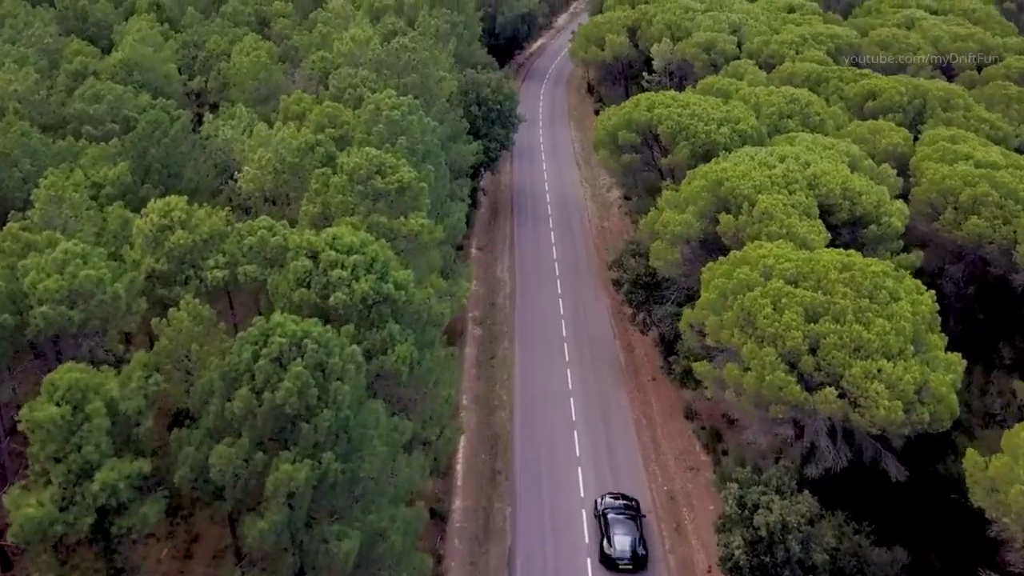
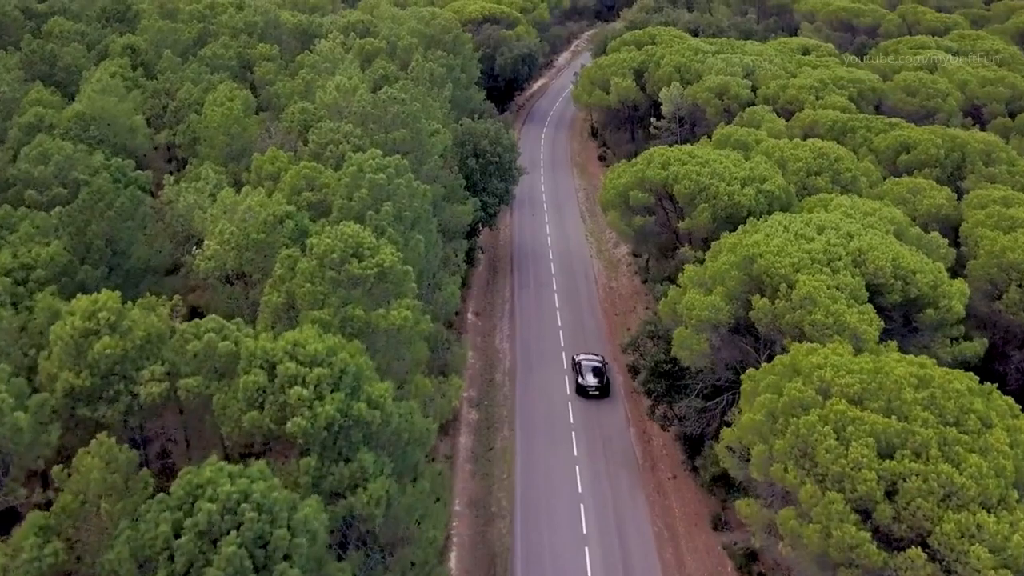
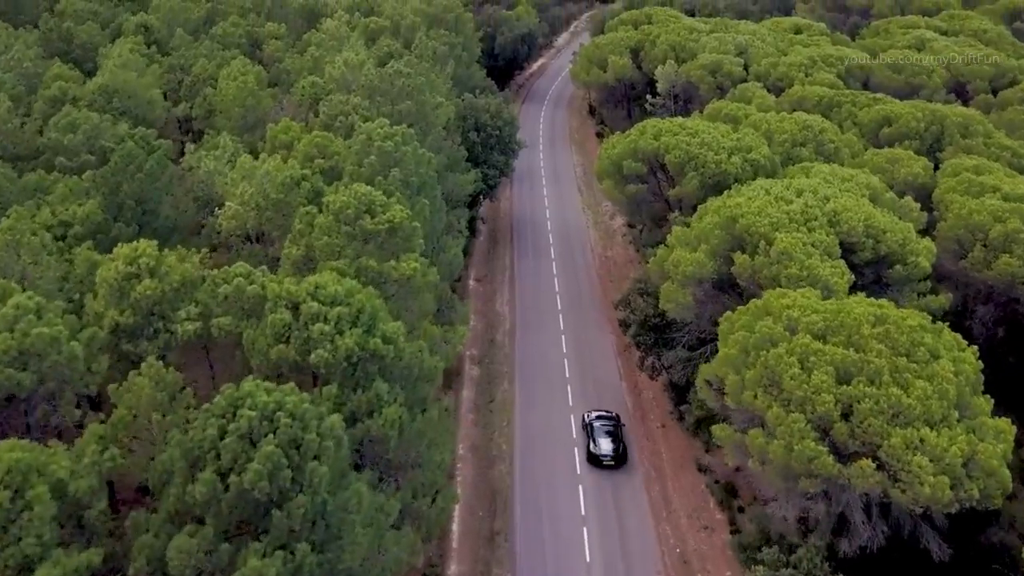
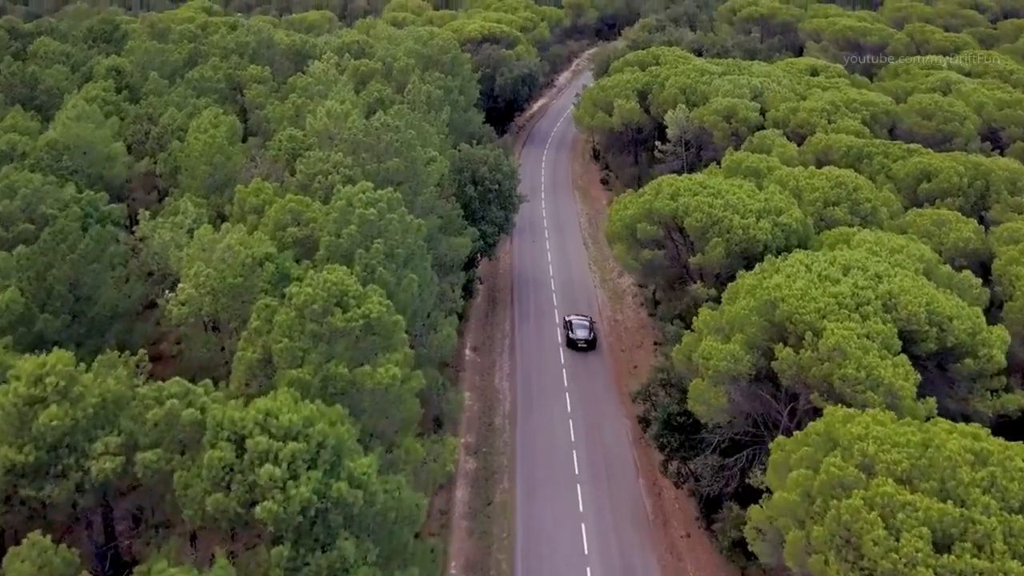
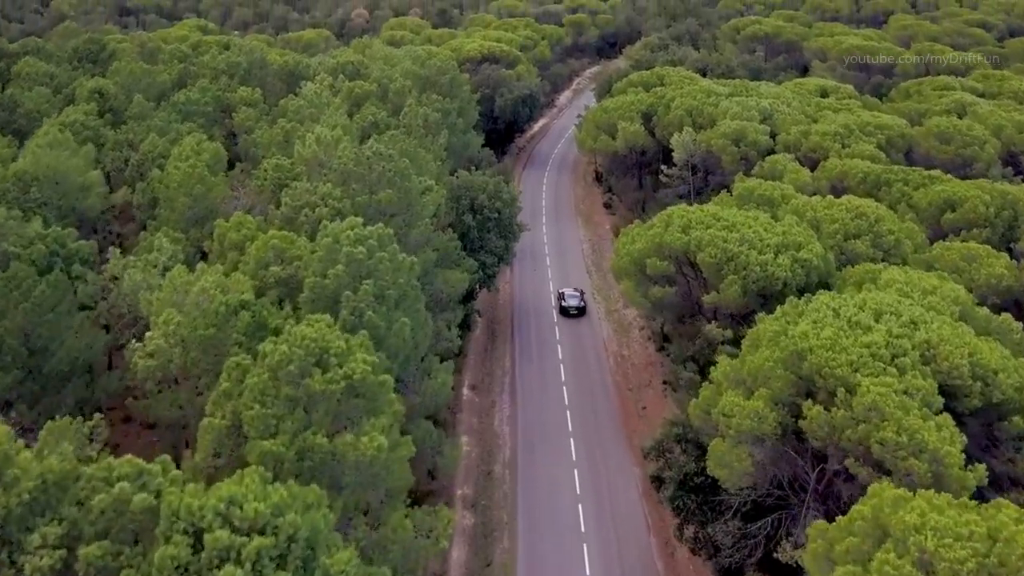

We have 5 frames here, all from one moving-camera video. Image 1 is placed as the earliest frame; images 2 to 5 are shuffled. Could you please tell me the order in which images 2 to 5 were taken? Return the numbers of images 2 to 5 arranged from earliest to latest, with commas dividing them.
3, 2, 4, 5
